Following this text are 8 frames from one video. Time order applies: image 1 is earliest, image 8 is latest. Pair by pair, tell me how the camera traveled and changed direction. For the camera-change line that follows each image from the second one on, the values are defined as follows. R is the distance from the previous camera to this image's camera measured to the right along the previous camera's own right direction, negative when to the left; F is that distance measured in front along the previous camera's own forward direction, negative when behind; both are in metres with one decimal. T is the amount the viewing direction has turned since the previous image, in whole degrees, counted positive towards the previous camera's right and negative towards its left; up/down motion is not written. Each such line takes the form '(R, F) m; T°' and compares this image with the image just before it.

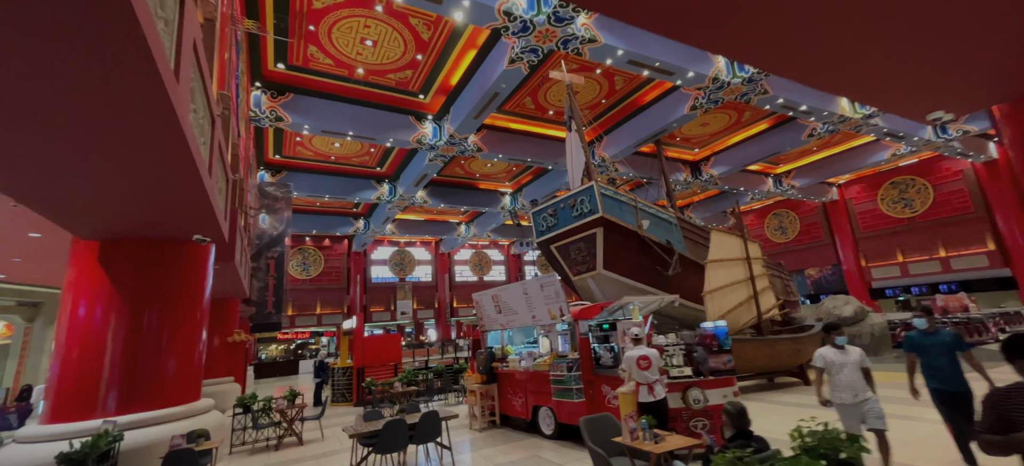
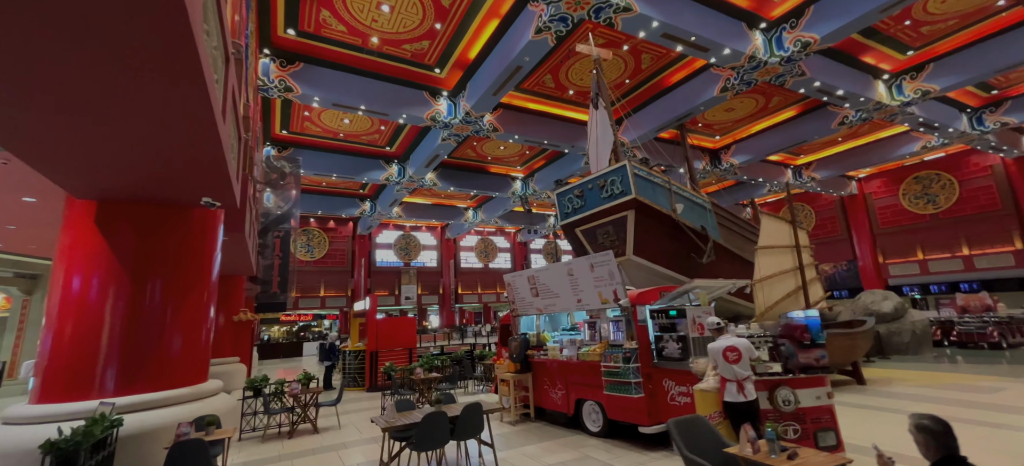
(-0.3, +0.4) m; 0°
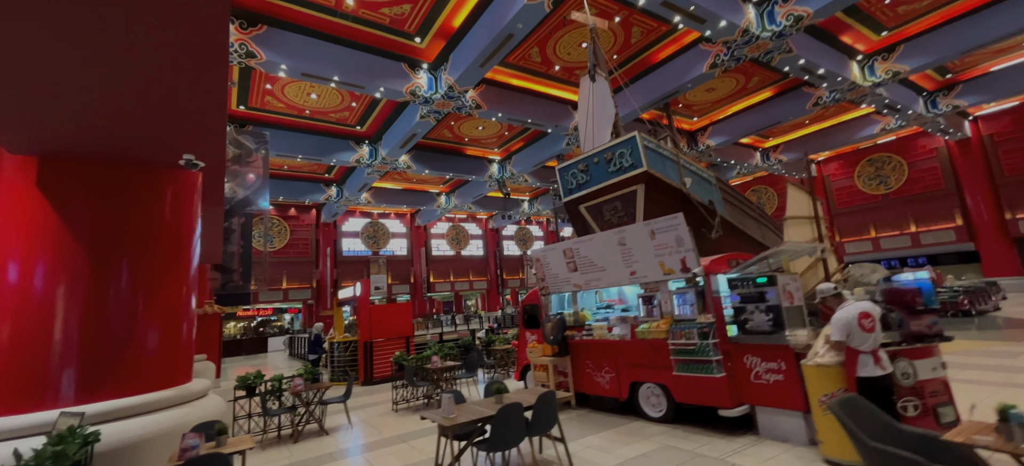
(-0.5, +0.4) m; +5°
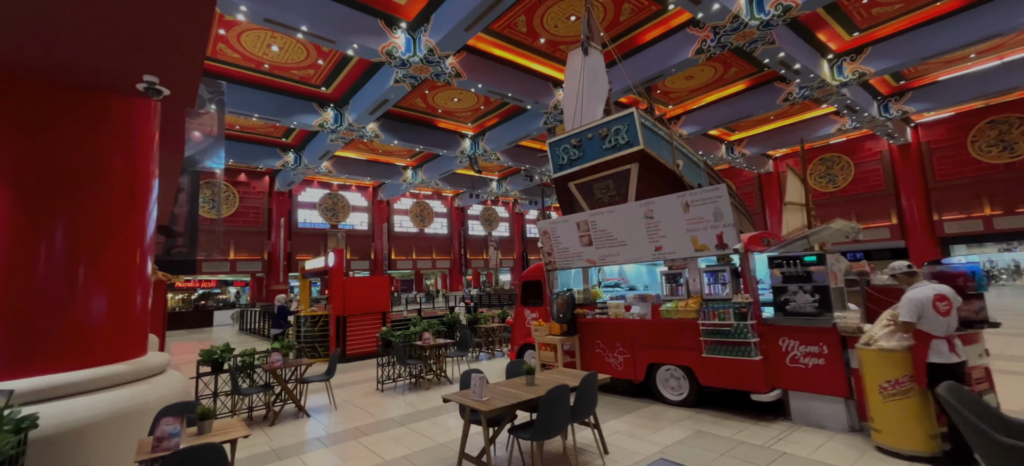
(-0.4, +0.3) m; +5°
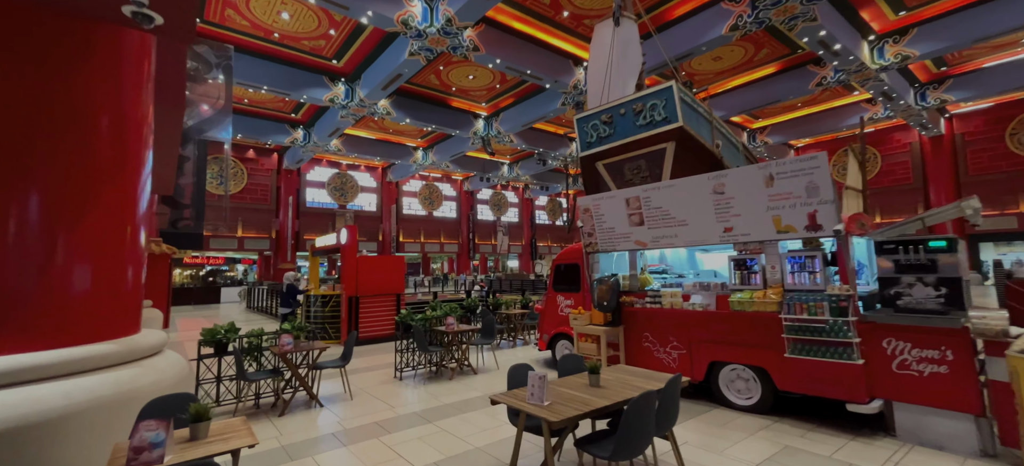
(-0.2, +0.4) m; -1°
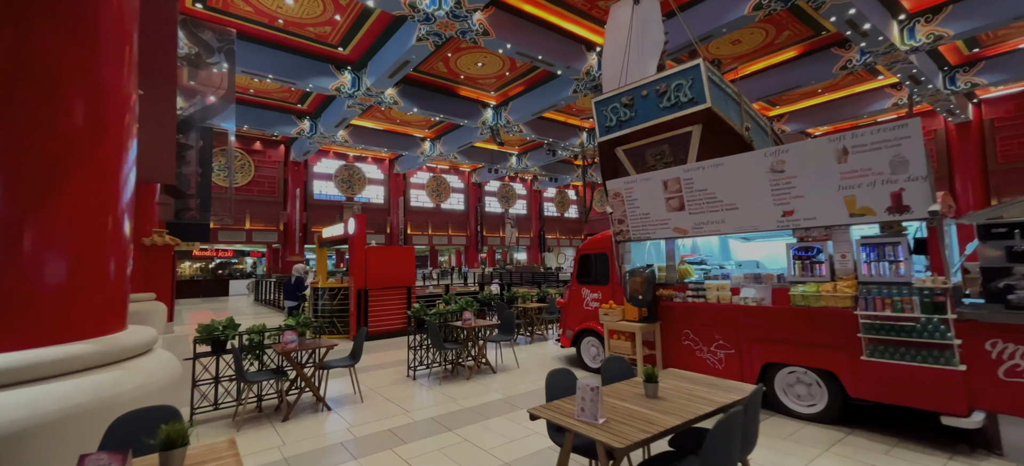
(-0.1, +0.3) m; -1°
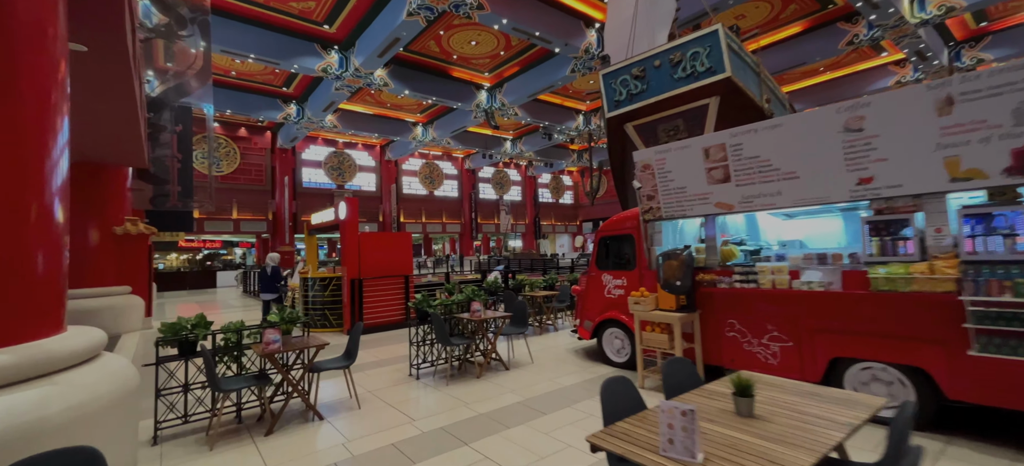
(-0.1, +0.3) m; +1°
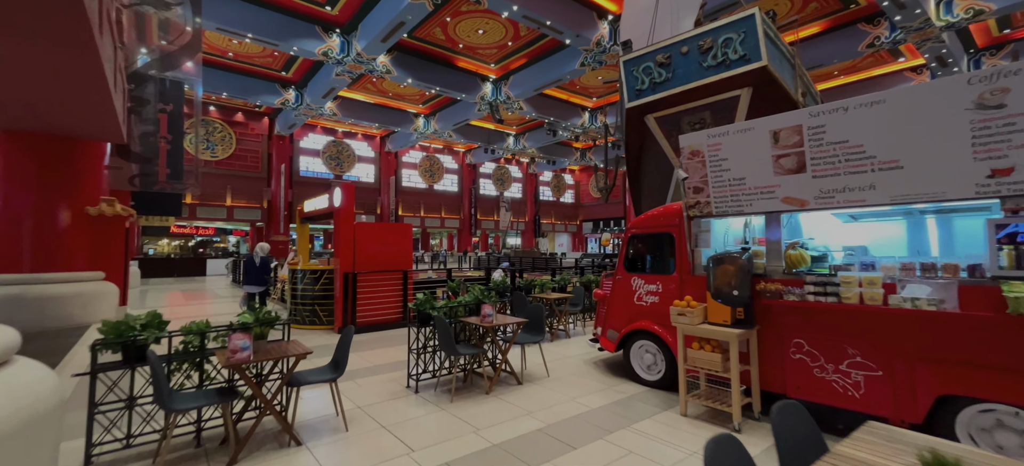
(-0.1, +0.4) m; 0°
